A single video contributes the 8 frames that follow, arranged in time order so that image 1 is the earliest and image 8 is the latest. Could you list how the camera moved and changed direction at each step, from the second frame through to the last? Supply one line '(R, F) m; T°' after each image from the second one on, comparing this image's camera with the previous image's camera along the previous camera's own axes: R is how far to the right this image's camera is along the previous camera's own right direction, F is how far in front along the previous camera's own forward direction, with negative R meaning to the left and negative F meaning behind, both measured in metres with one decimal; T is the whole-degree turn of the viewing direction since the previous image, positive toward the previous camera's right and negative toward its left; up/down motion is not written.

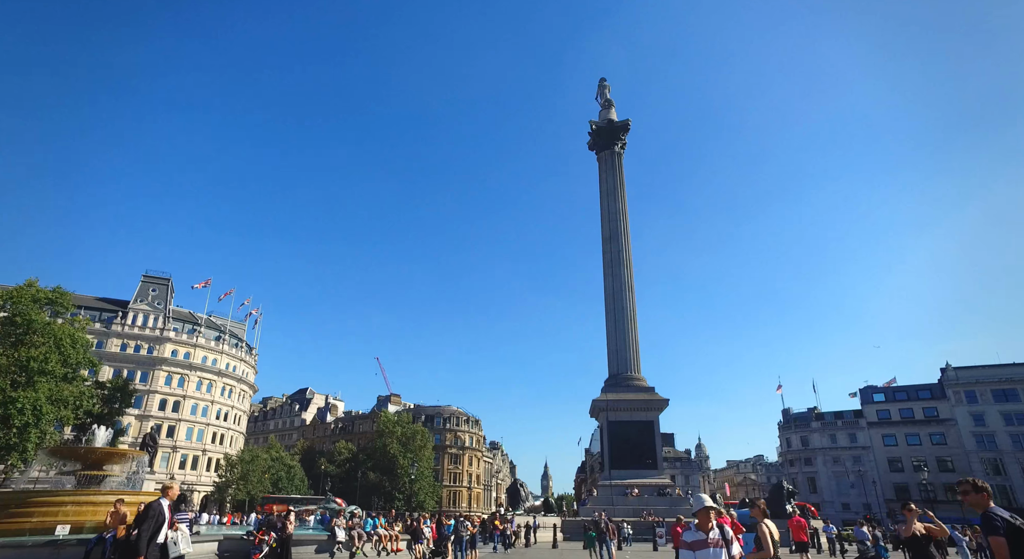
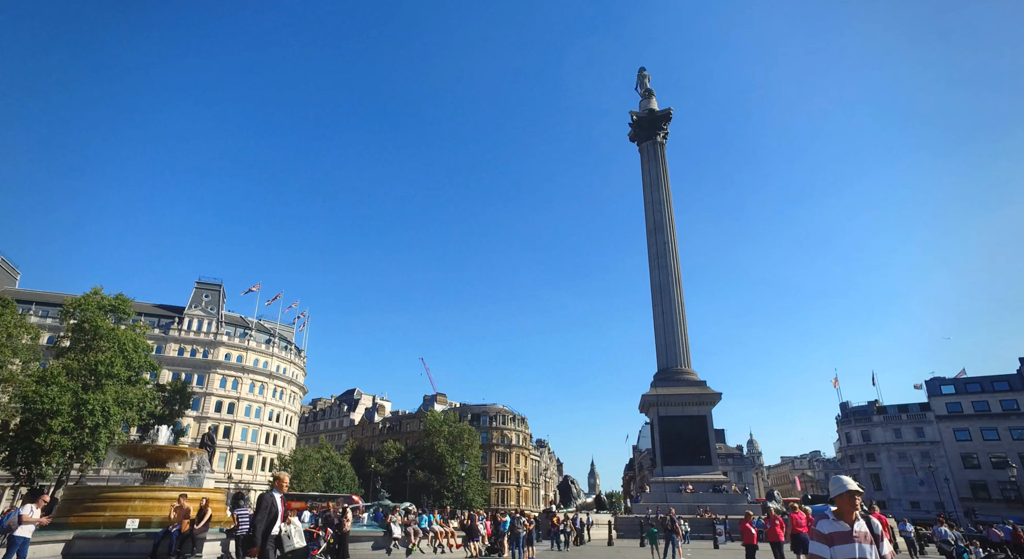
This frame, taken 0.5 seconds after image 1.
(-0.3, +0.3) m; -4°
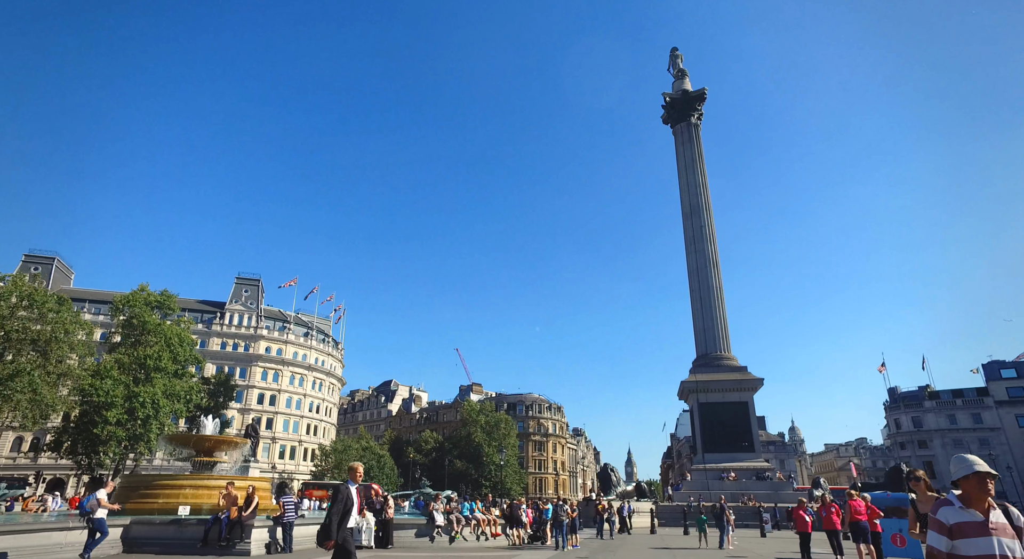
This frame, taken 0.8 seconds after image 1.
(-0.2, +0.2) m; -3°
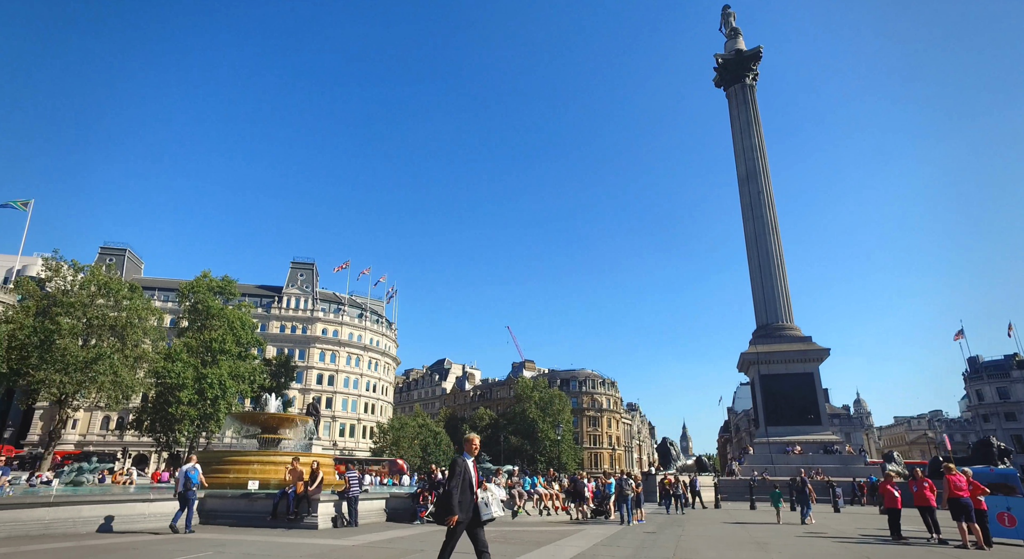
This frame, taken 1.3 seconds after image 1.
(-0.2, +0.4) m; -4°
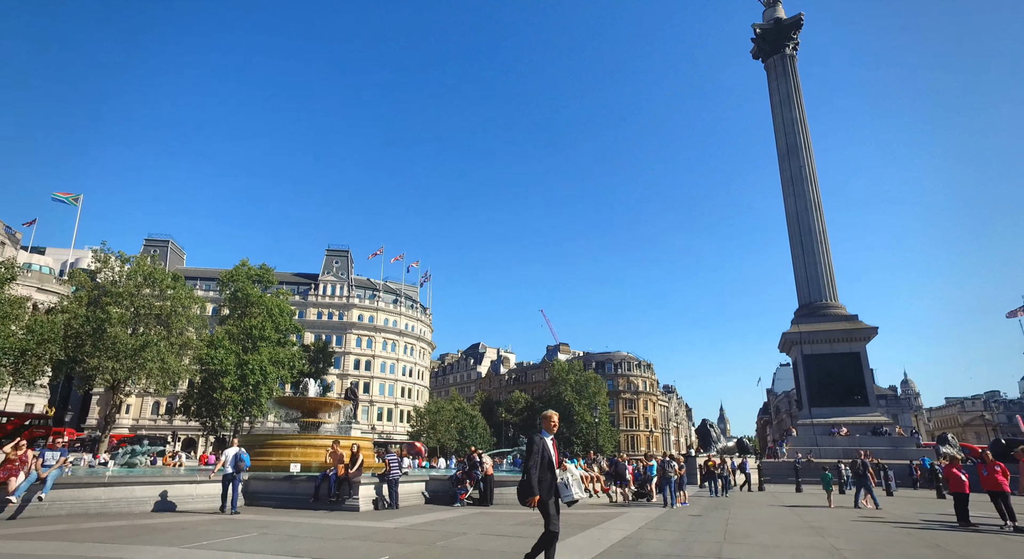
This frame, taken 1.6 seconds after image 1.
(-0.1, +0.3) m; -3°
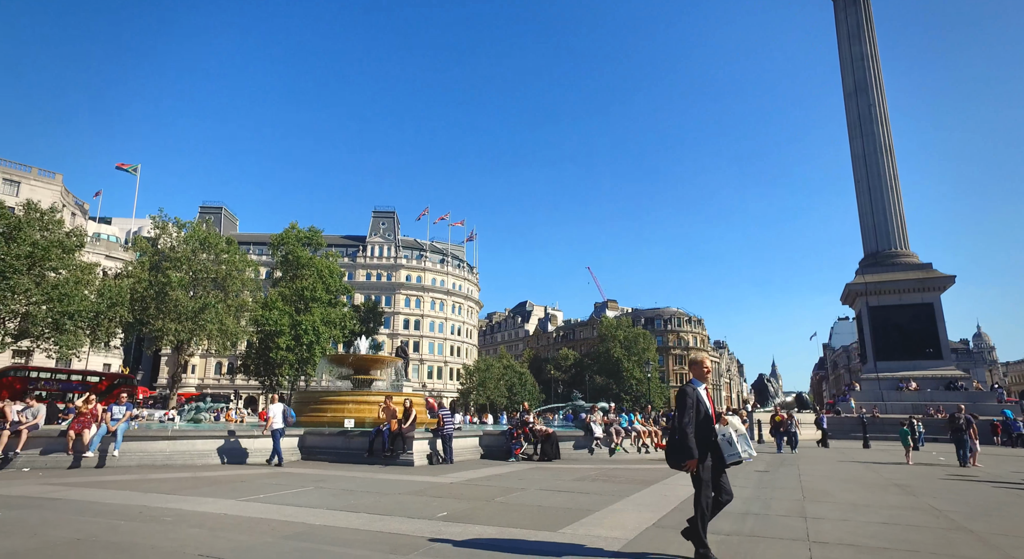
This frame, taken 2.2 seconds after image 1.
(-0.2, +0.6) m; -4°
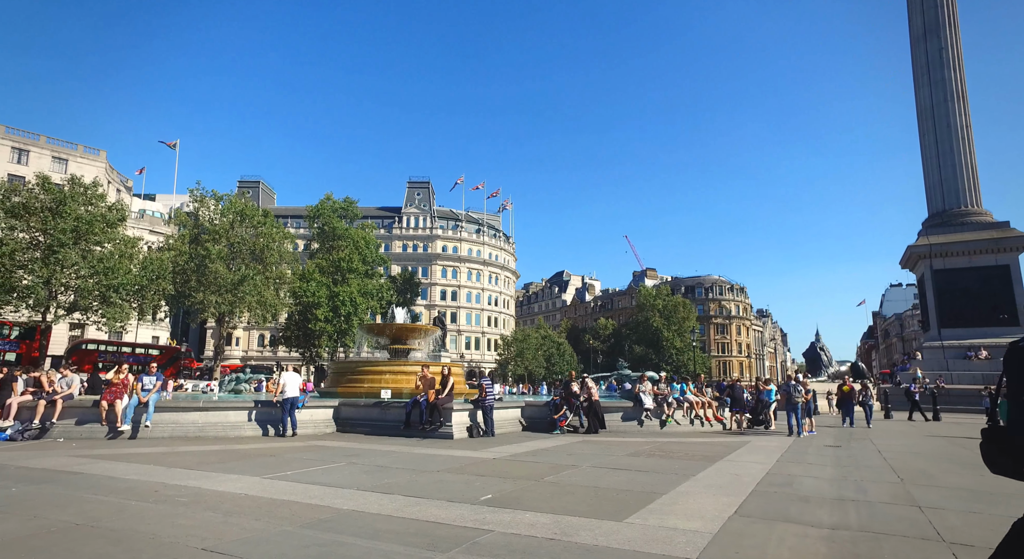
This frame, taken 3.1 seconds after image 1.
(-0.2, +1.0) m; -3°
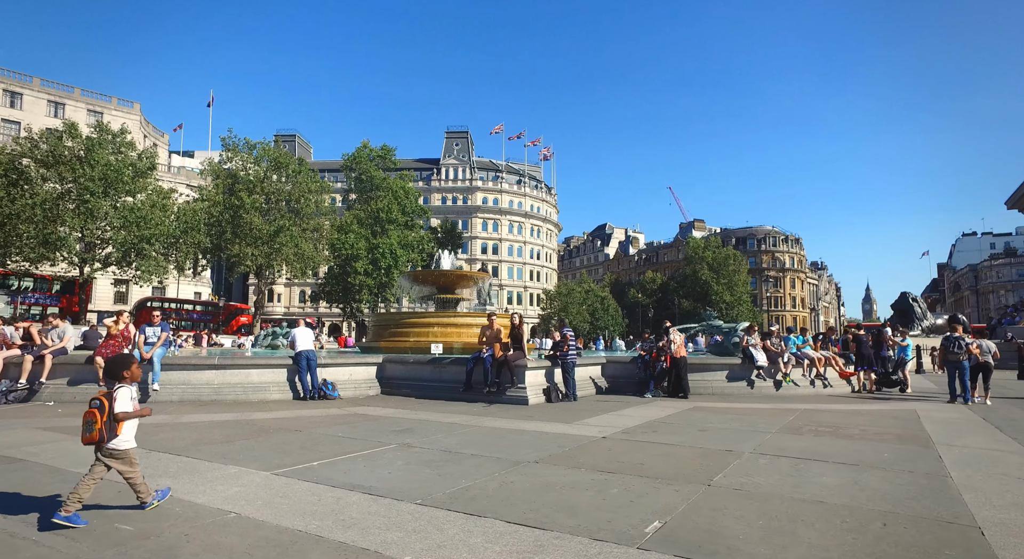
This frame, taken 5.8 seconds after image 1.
(-0.8, +2.8) m; -3°
